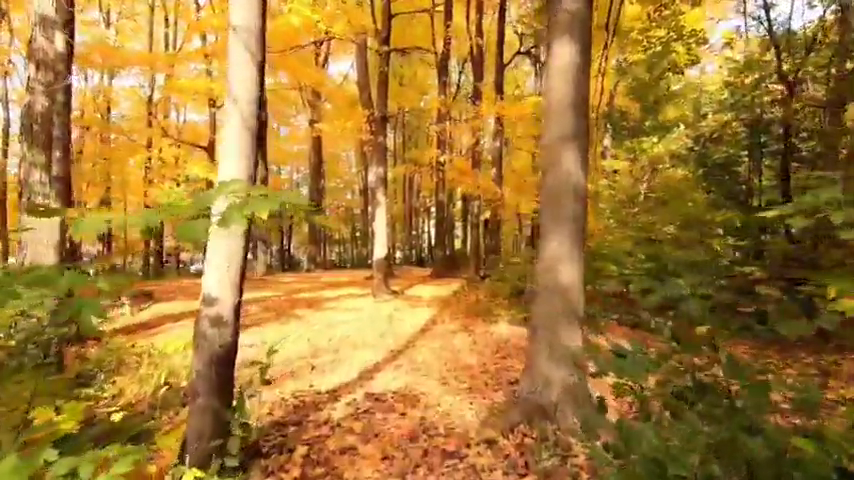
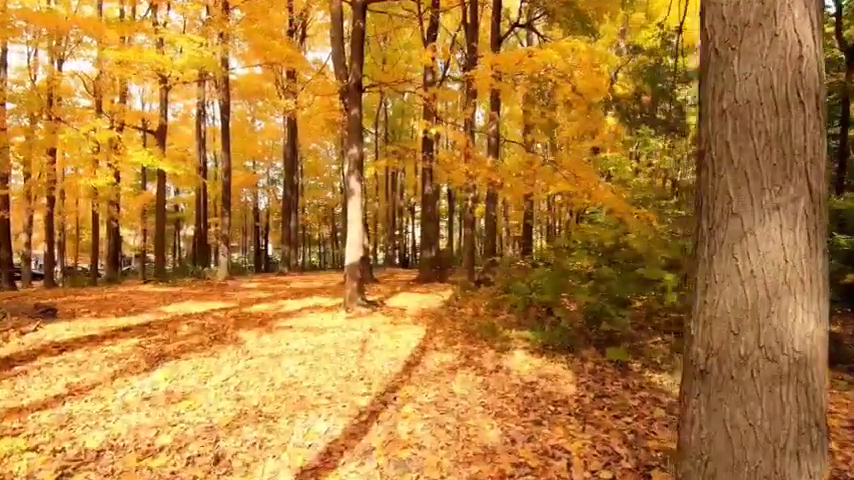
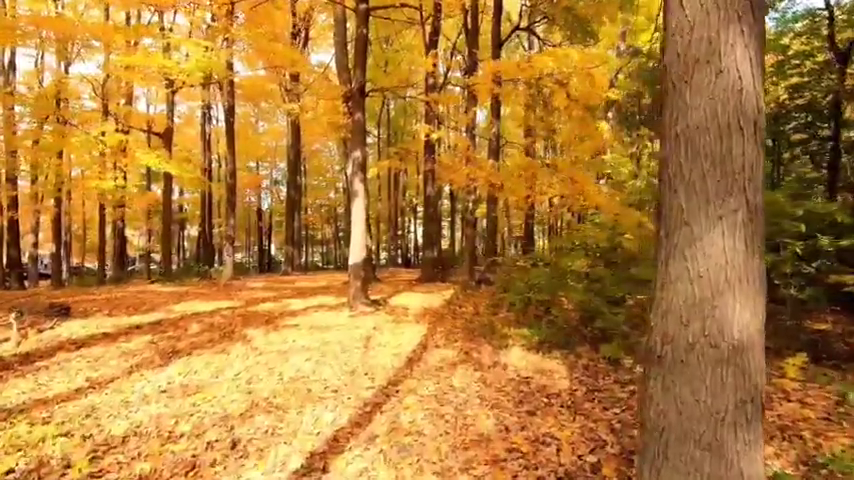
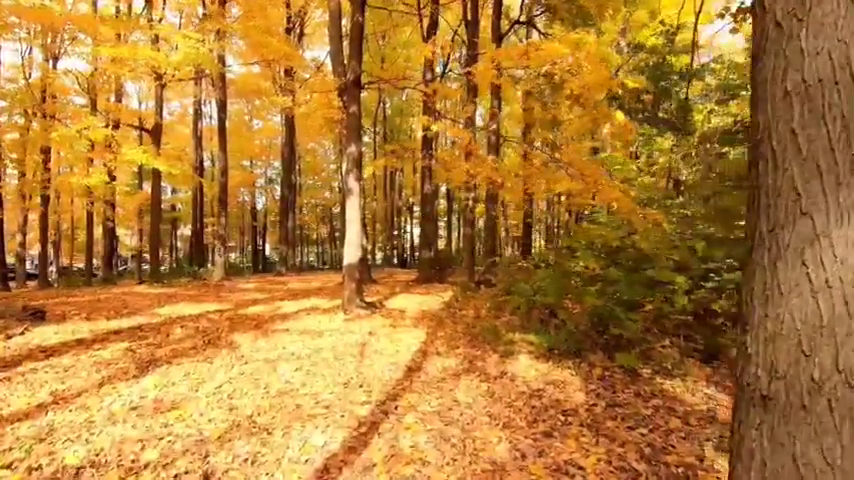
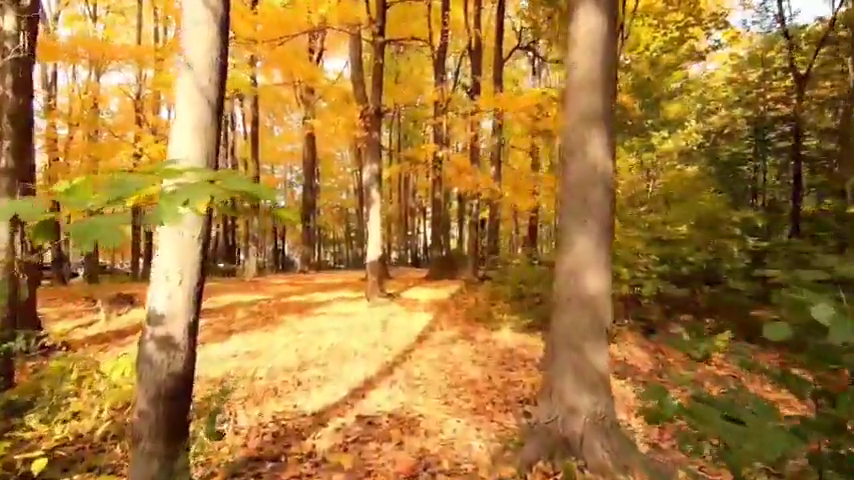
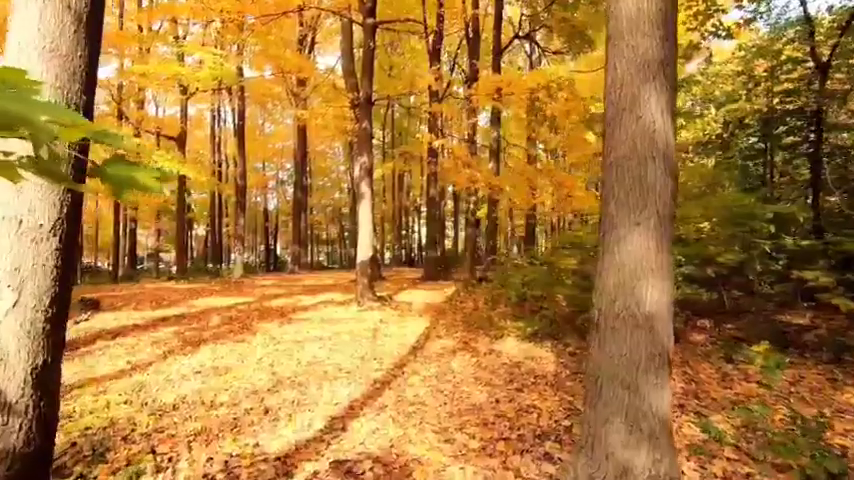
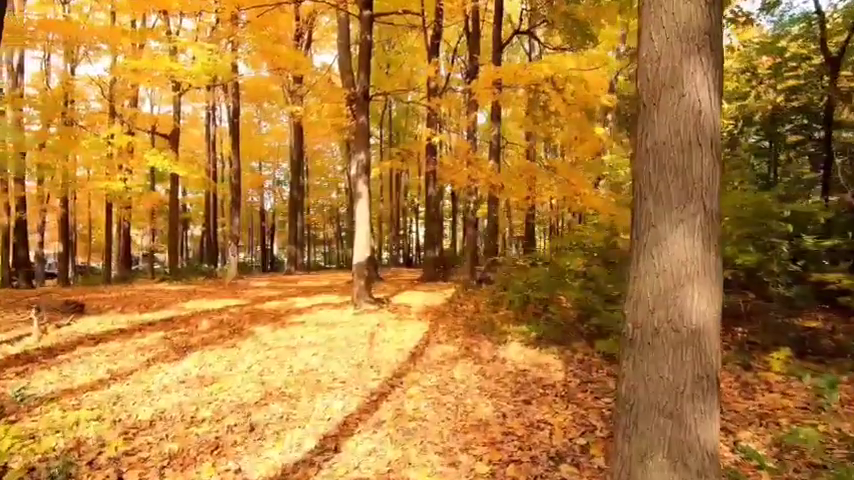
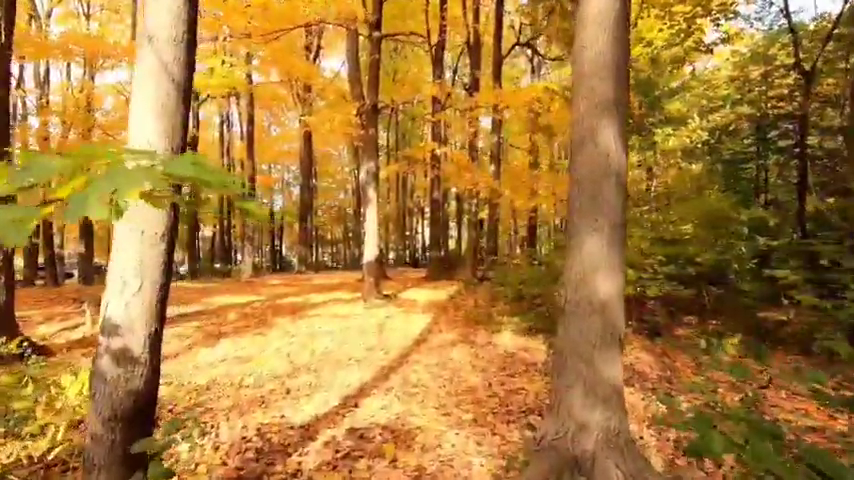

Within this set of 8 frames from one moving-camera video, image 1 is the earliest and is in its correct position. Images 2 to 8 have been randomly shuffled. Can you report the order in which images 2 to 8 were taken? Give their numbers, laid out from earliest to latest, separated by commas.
5, 8, 6, 7, 3, 2, 4
